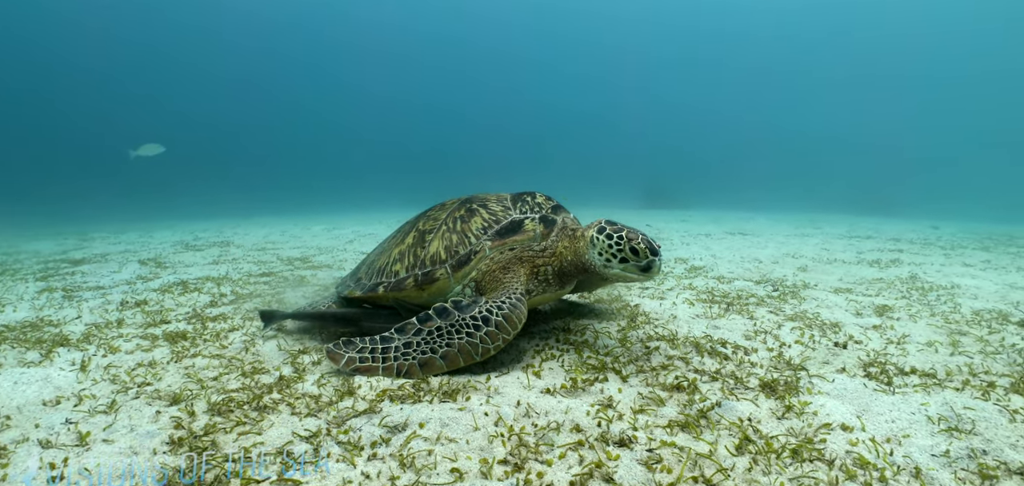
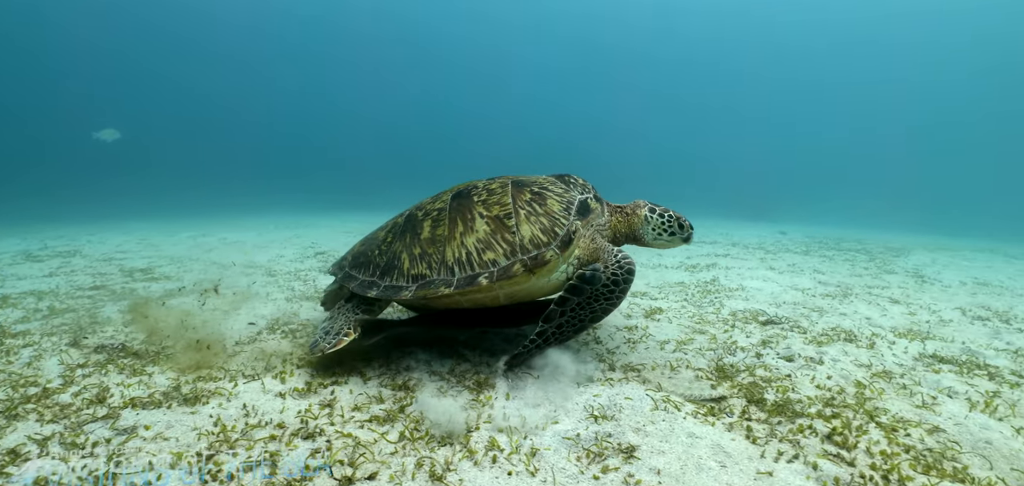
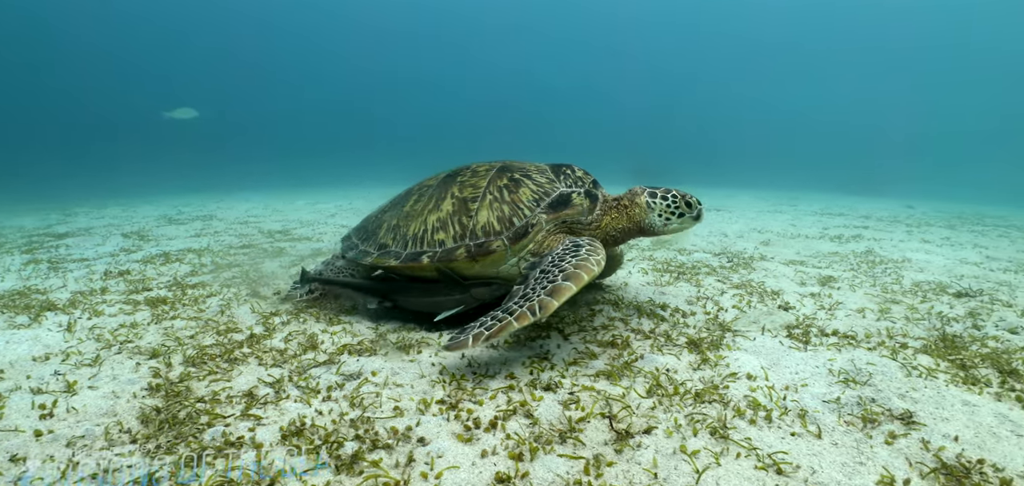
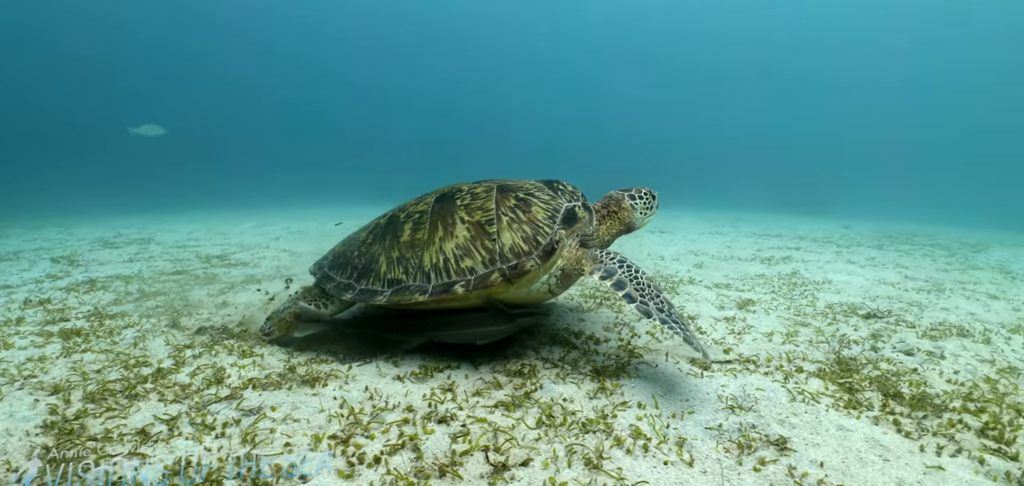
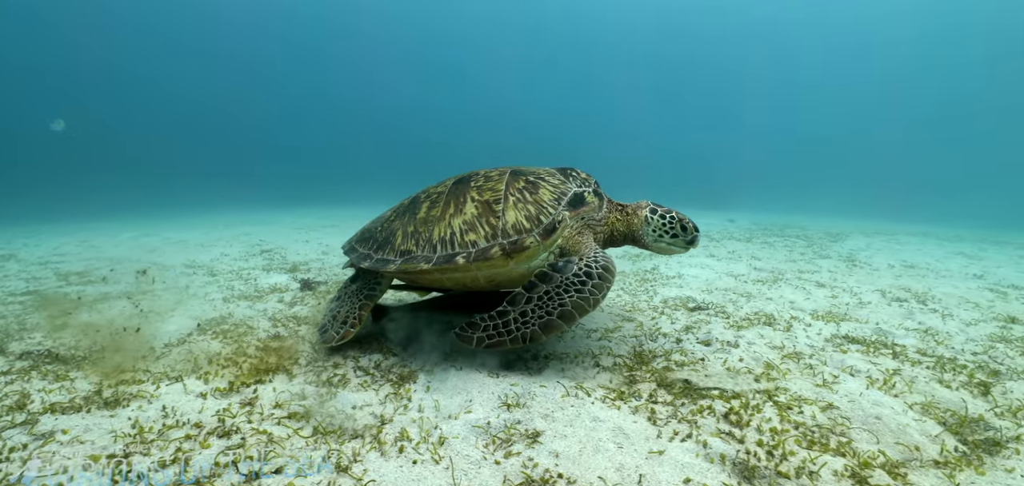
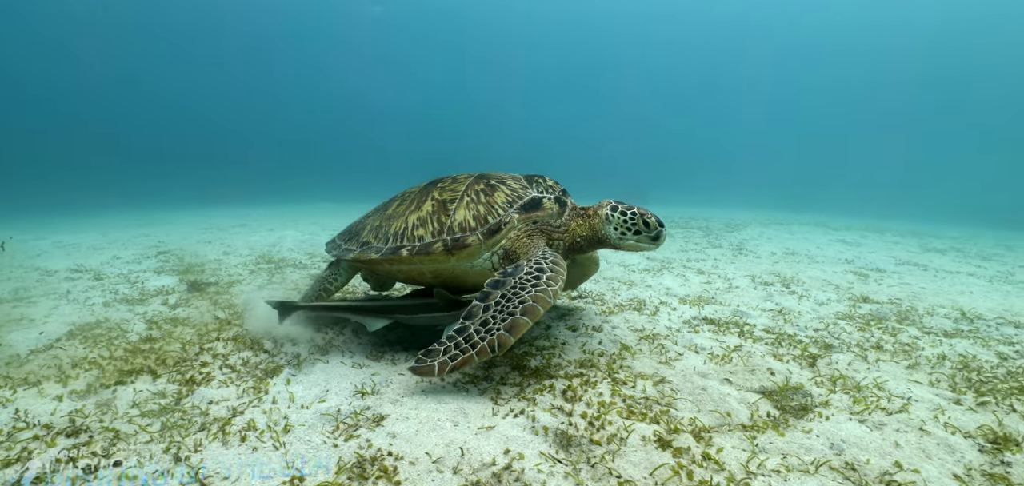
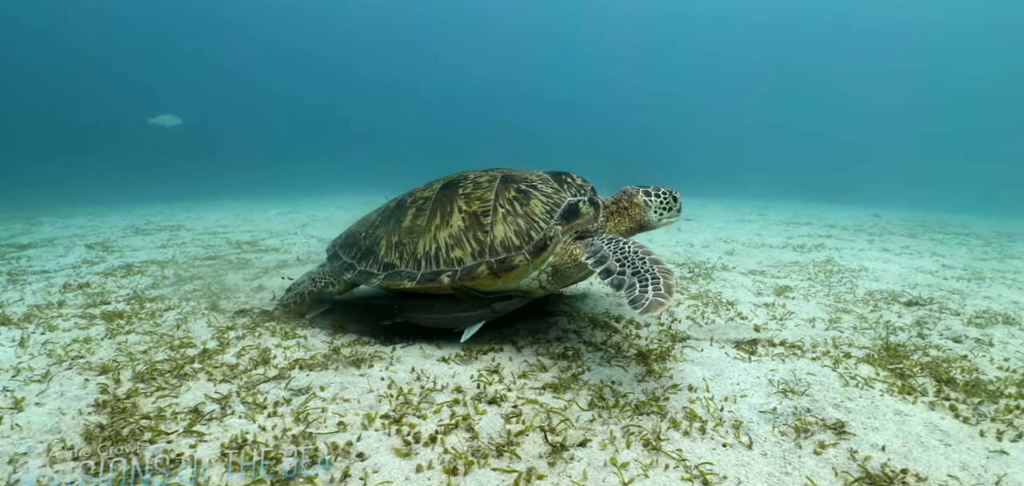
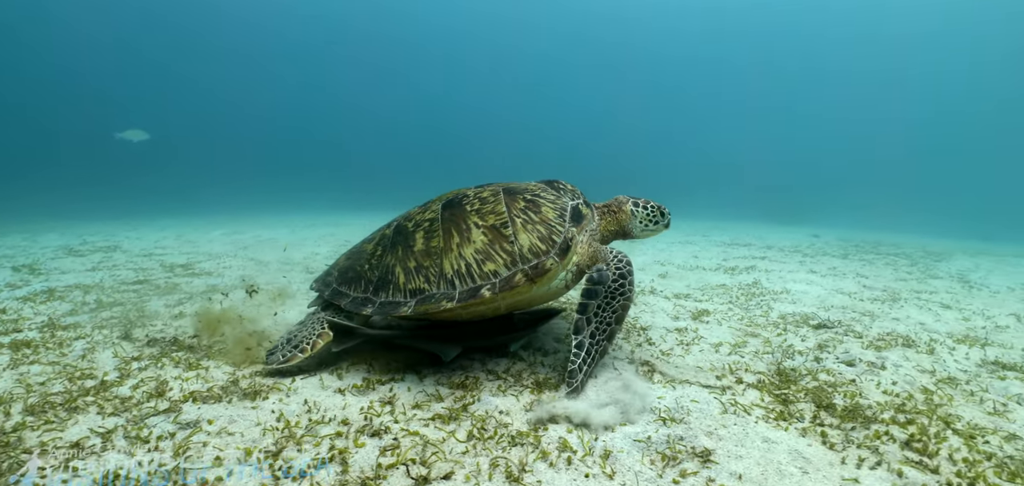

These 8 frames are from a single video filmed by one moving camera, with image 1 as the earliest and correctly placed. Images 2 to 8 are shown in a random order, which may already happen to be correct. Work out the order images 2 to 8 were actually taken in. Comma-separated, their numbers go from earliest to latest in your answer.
3, 7, 4, 8, 2, 5, 6
